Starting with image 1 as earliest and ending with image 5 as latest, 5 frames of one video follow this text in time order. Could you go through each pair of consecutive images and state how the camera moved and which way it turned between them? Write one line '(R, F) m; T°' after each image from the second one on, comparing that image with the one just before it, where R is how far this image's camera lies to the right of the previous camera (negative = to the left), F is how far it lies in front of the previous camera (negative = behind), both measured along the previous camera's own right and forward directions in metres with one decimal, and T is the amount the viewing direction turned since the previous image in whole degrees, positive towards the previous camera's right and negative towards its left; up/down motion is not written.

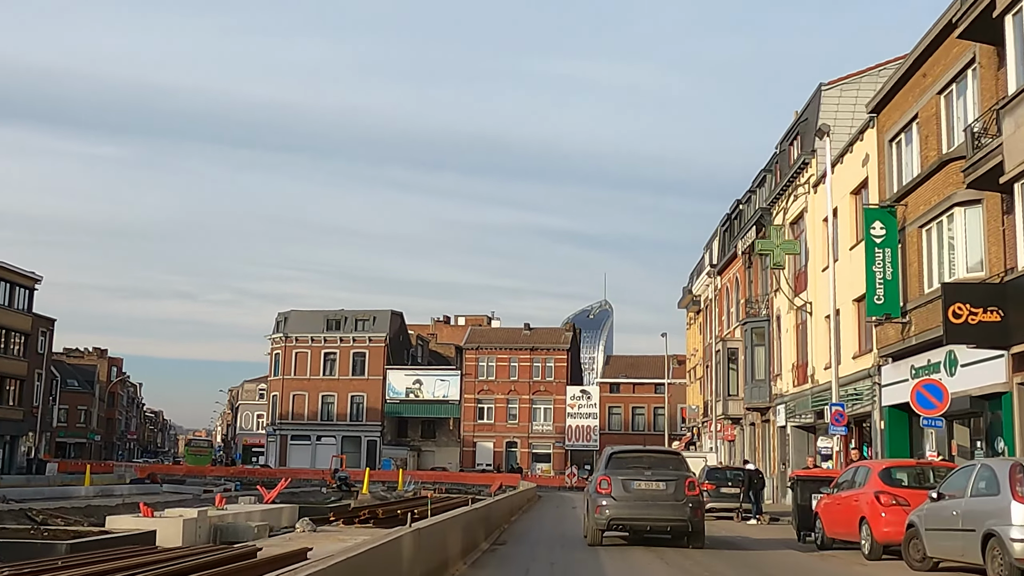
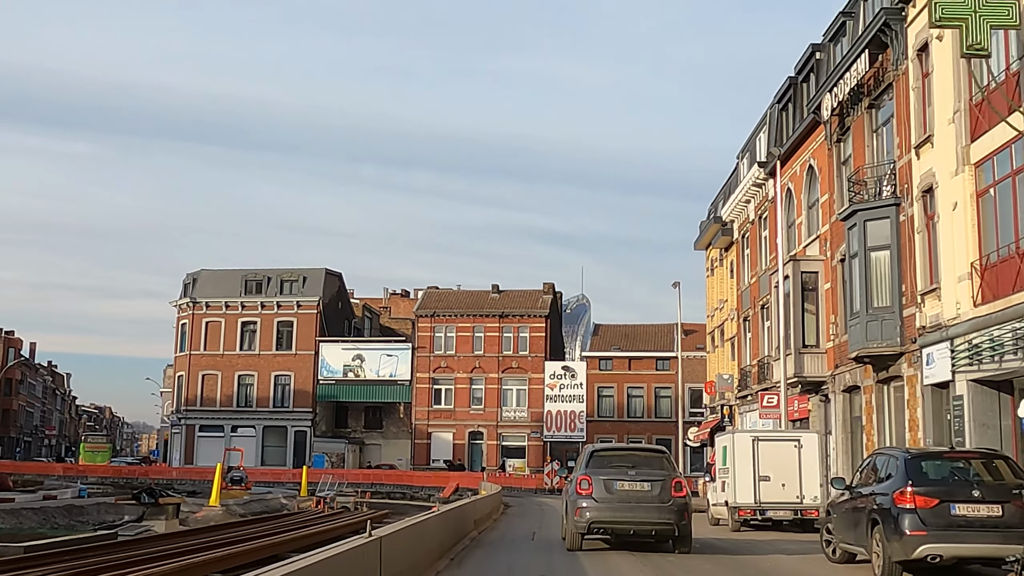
(+0.7, +17.7) m; +1°
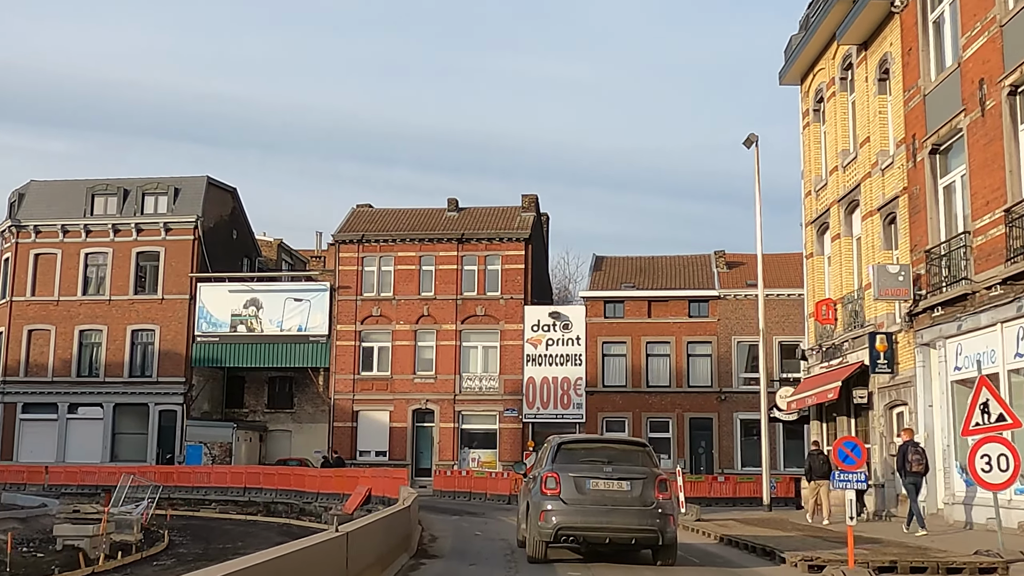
(+0.7, +21.8) m; +1°
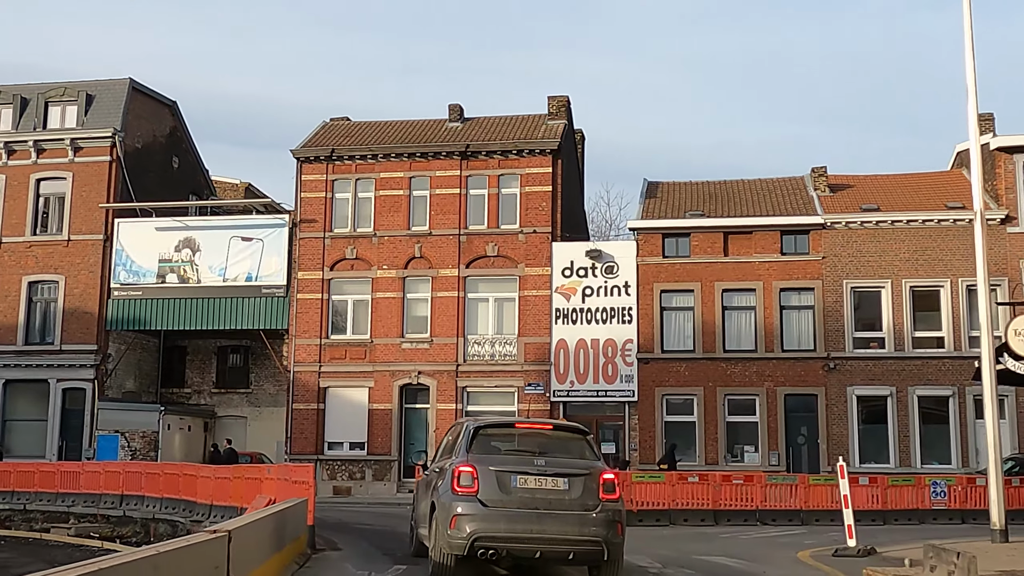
(+0.2, +12.6) m; -2°
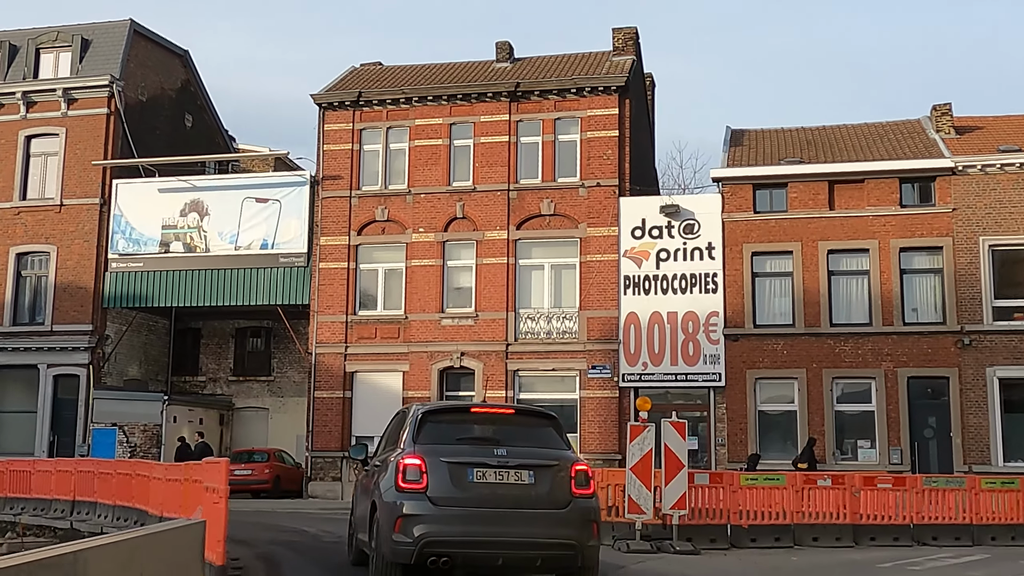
(0.0, +5.4) m; -3°
